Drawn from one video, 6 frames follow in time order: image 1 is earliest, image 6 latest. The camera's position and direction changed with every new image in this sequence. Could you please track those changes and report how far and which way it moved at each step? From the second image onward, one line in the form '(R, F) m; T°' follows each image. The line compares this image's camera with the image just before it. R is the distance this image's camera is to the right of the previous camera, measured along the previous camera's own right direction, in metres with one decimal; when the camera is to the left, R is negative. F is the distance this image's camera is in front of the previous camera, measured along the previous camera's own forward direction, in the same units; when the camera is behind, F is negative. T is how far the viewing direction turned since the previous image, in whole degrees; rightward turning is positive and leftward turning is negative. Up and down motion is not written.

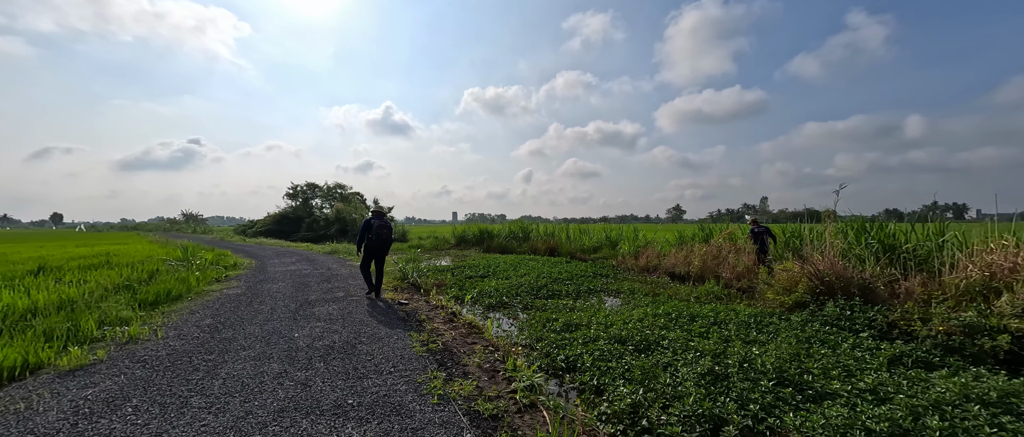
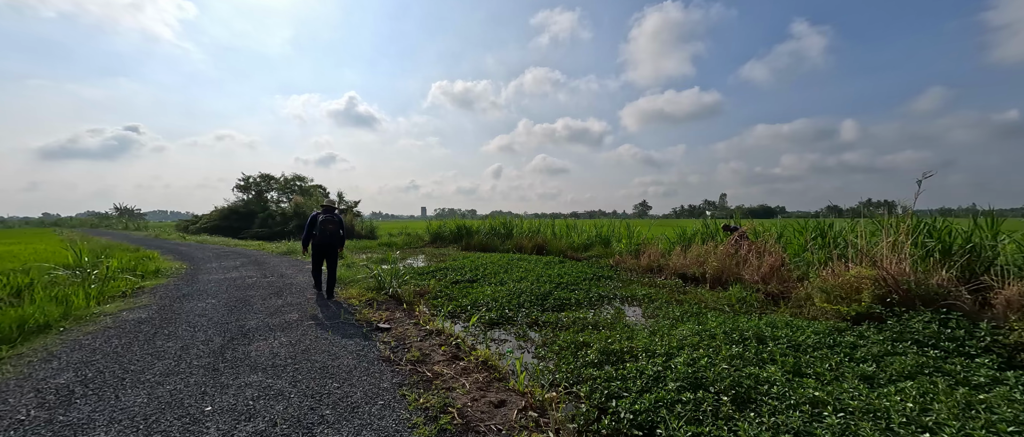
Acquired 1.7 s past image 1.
(-0.6, +1.4) m; +5°
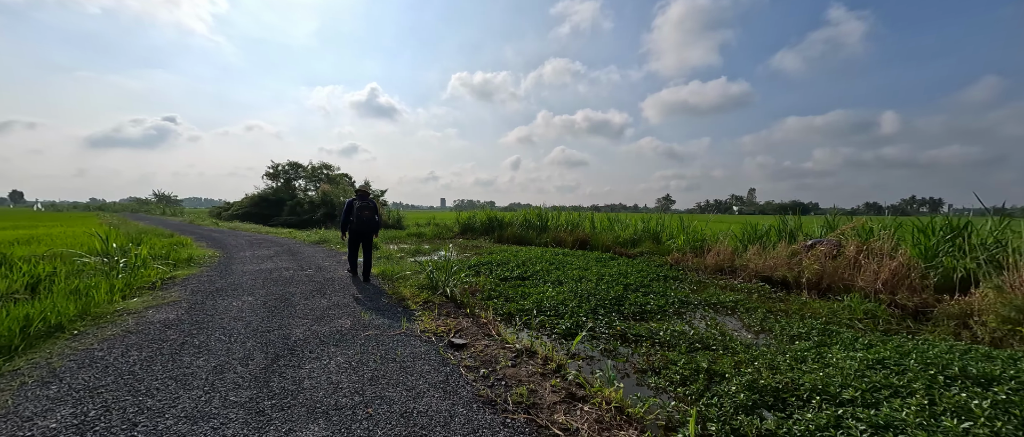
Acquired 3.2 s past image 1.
(-0.9, +1.0) m; -3°
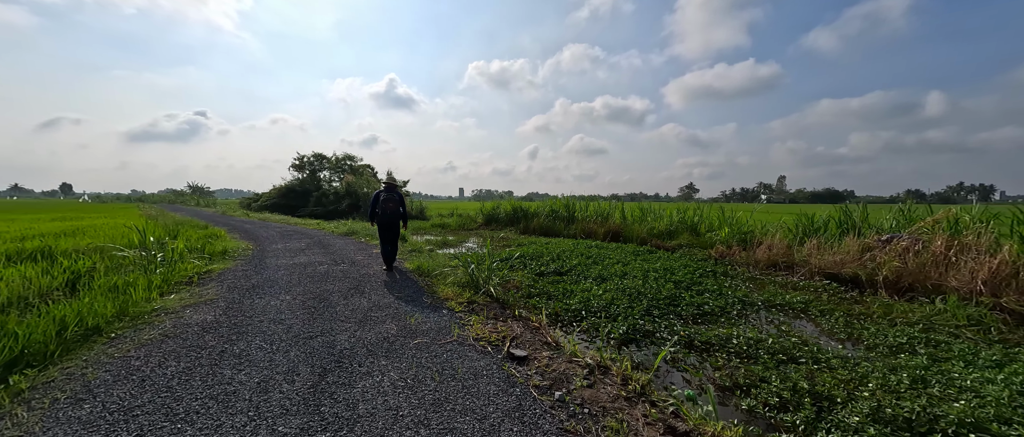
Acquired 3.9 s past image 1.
(-0.4, +0.4) m; -3°
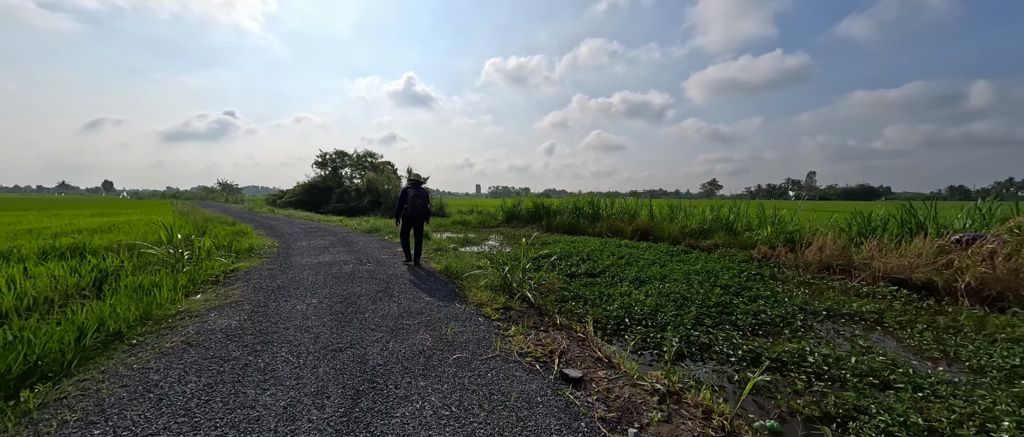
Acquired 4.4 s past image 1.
(-0.3, +0.4) m; -3°
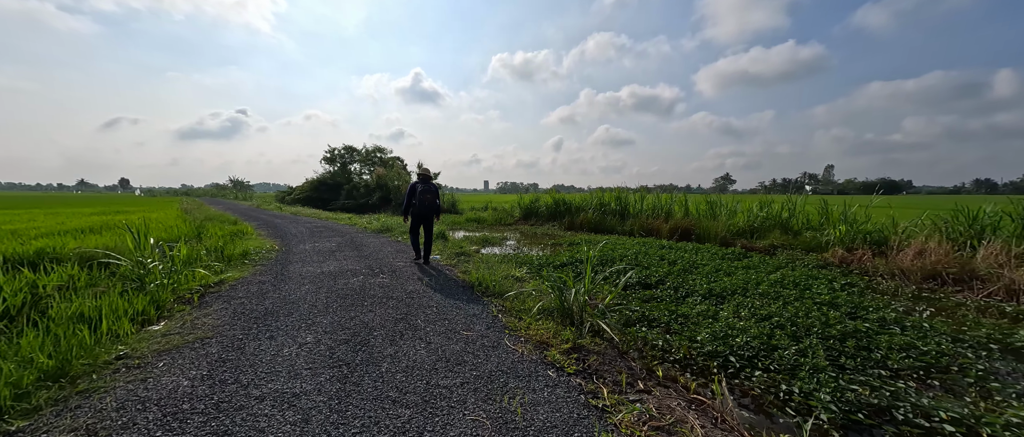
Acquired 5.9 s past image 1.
(-0.6, +1.2) m; -1°
